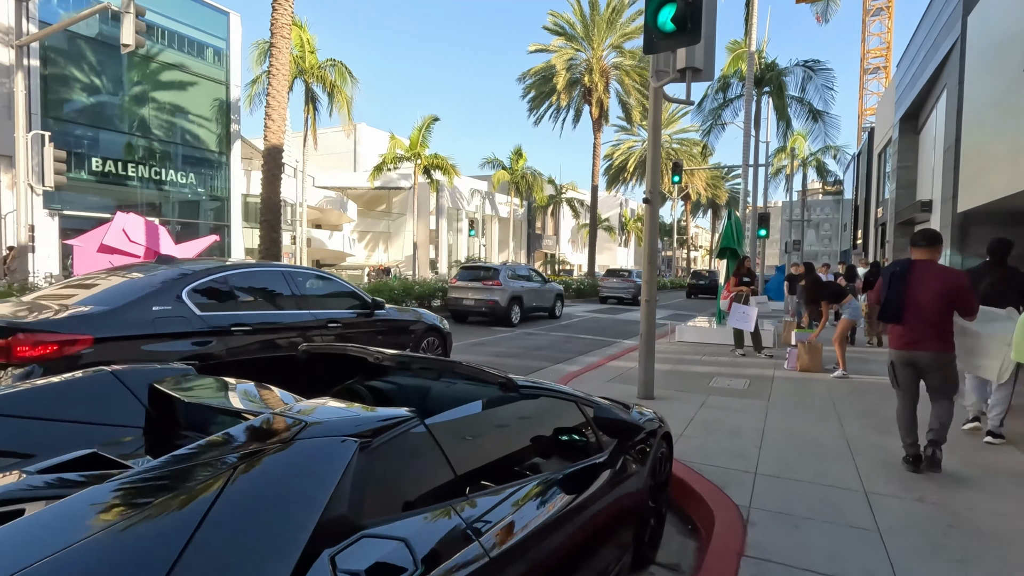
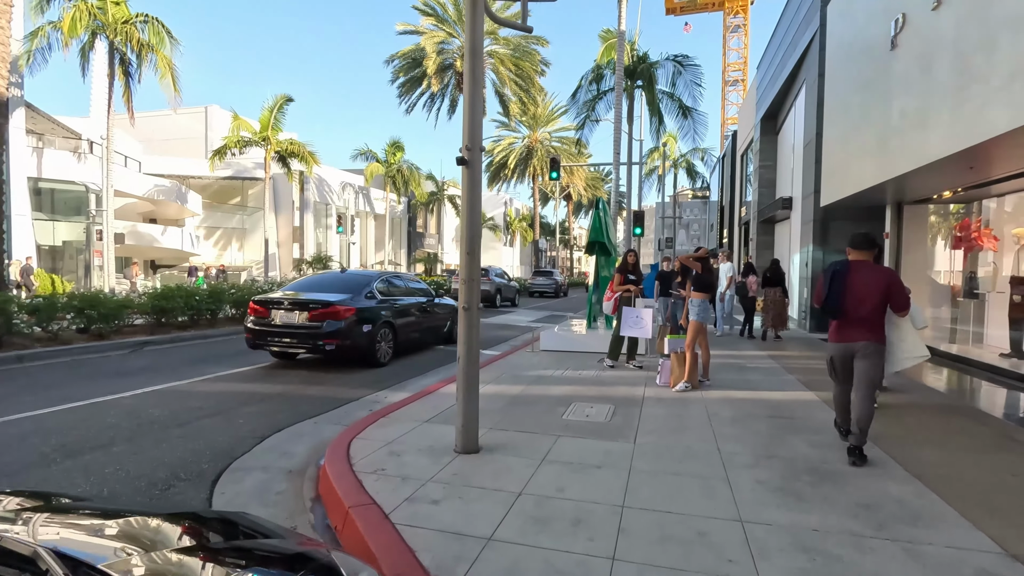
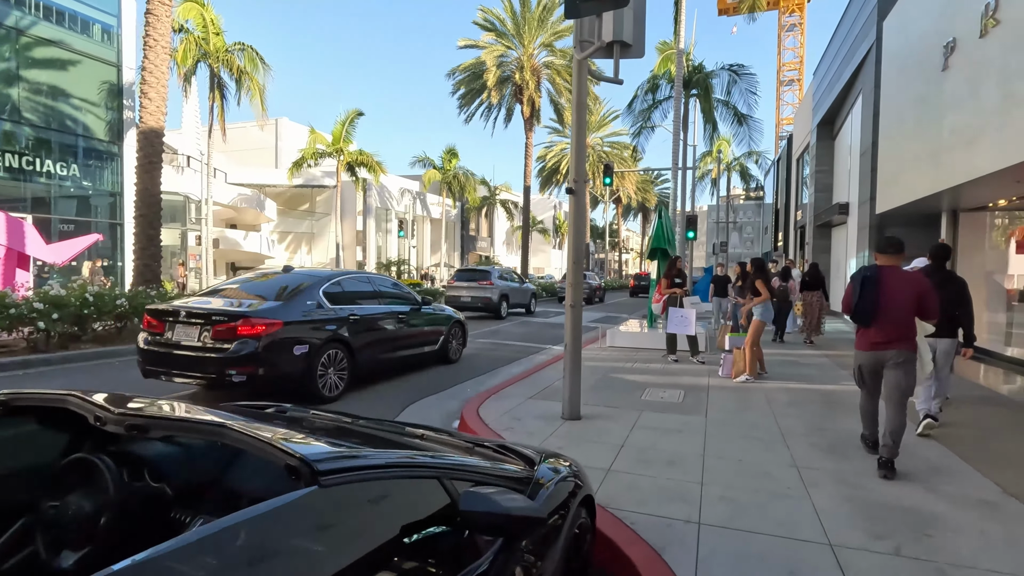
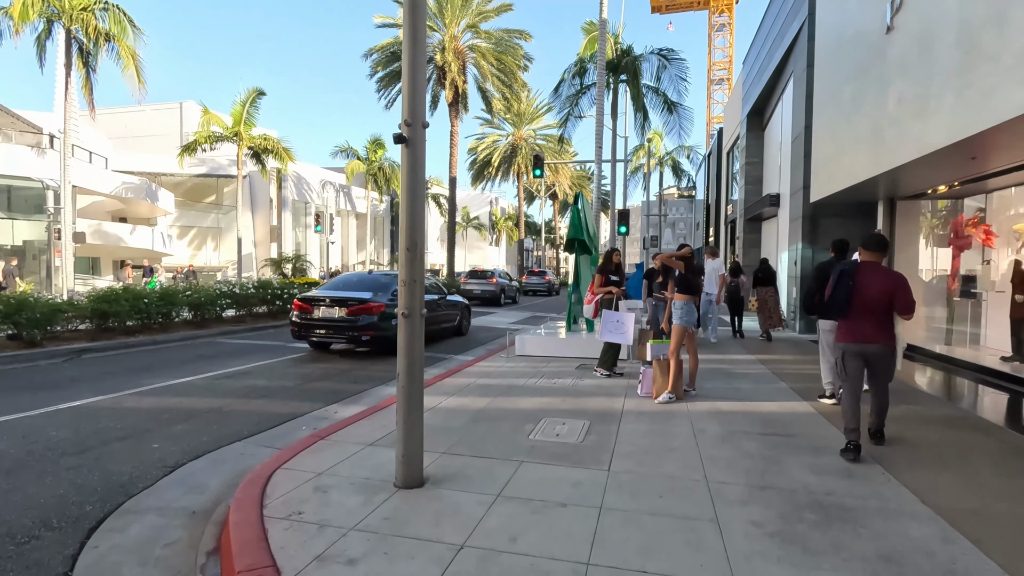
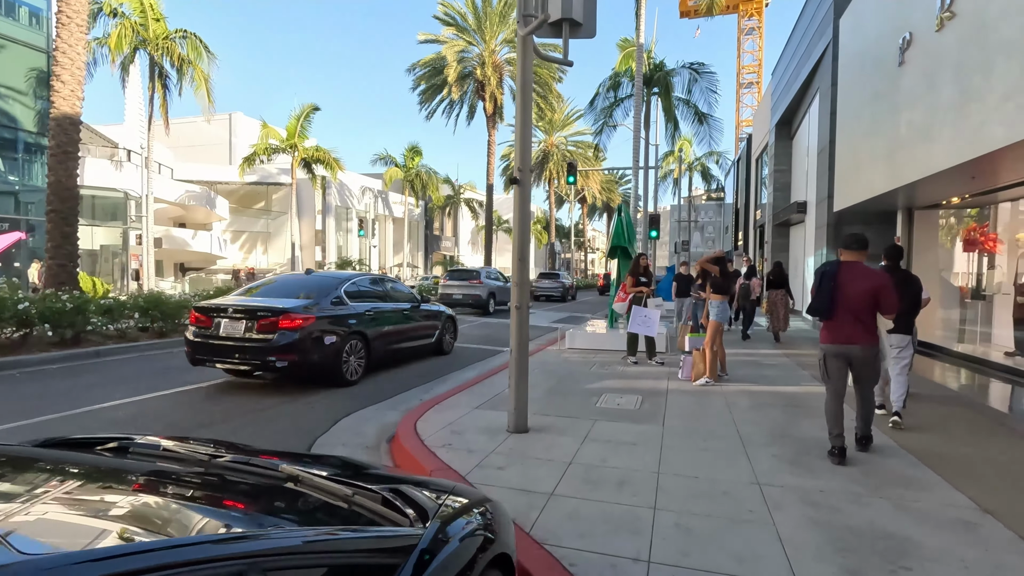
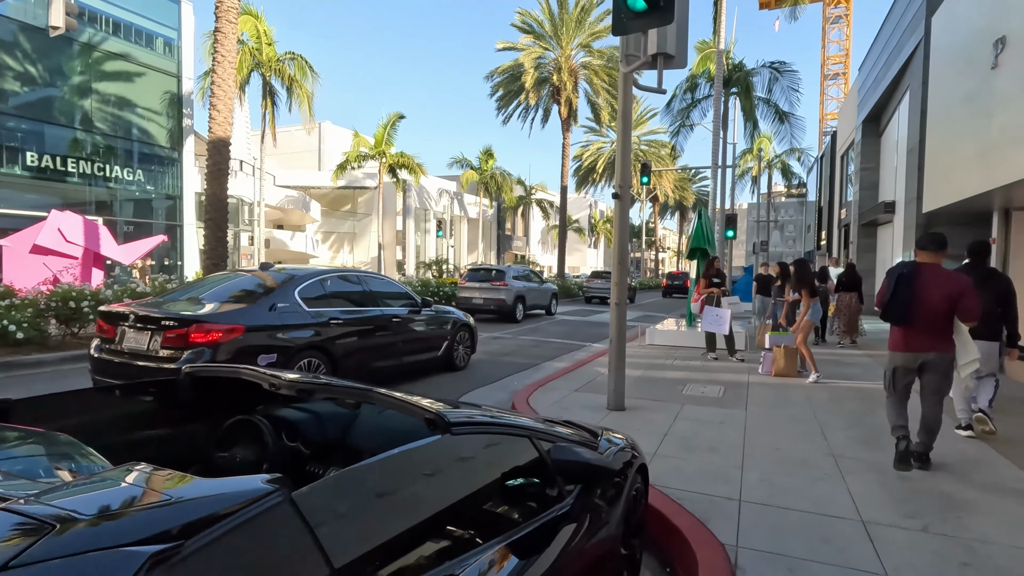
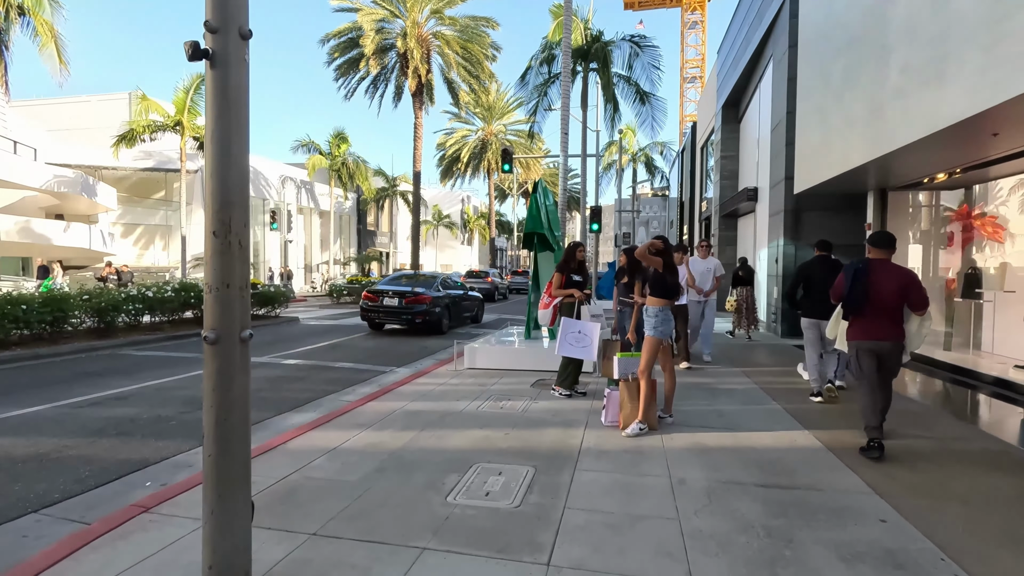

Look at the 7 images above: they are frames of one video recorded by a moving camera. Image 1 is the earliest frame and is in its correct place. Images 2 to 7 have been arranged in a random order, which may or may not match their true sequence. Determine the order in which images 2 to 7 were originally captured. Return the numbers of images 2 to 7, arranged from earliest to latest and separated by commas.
6, 3, 5, 2, 4, 7
